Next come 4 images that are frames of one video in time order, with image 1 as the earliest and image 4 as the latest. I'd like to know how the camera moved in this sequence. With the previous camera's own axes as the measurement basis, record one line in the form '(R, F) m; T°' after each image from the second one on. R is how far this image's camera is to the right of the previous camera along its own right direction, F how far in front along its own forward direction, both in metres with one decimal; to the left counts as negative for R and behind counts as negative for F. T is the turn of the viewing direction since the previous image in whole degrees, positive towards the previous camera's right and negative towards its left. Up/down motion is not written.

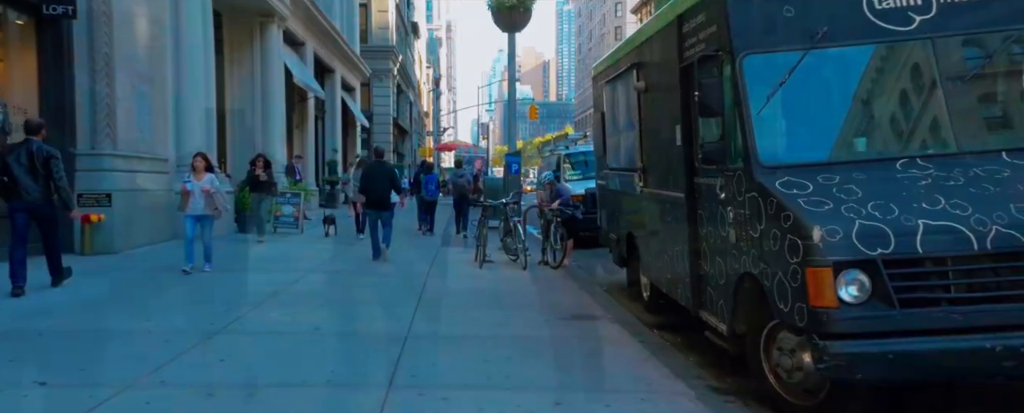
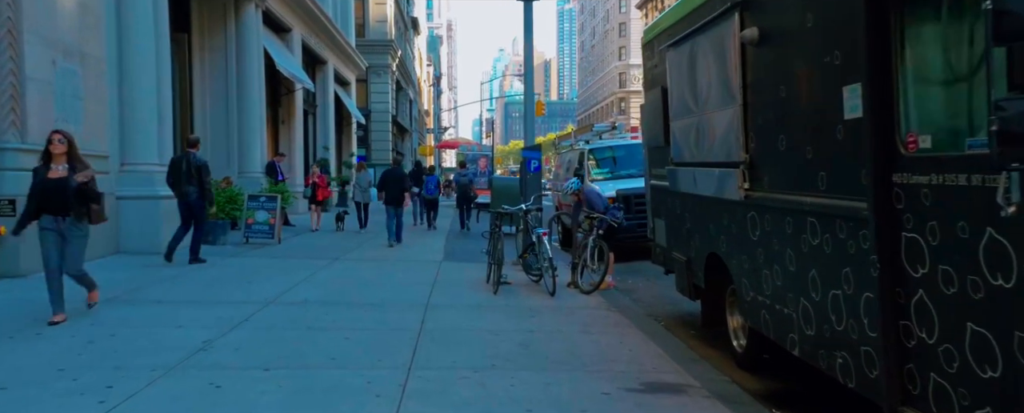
(-0.3, +2.8) m; 0°
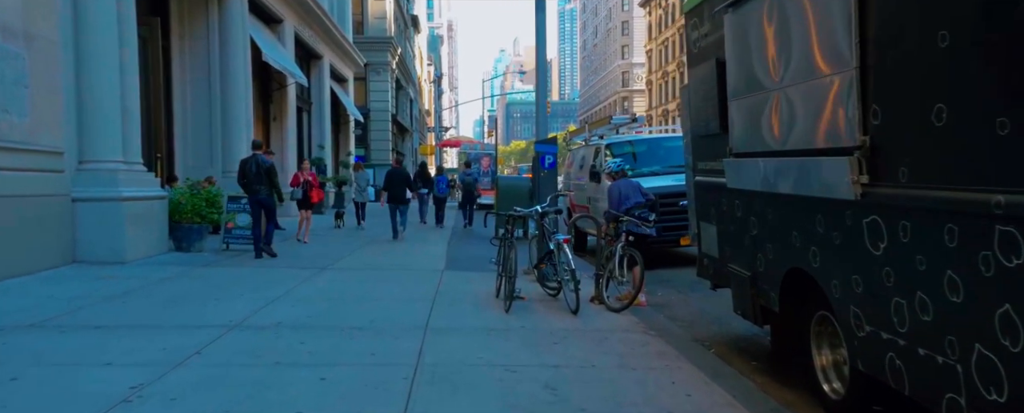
(-0.1, +1.5) m; 0°
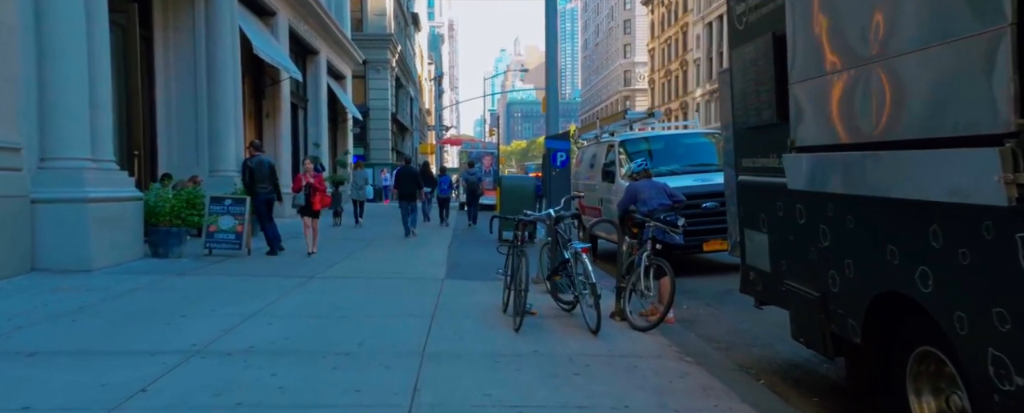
(-0.1, +1.1) m; 0°
